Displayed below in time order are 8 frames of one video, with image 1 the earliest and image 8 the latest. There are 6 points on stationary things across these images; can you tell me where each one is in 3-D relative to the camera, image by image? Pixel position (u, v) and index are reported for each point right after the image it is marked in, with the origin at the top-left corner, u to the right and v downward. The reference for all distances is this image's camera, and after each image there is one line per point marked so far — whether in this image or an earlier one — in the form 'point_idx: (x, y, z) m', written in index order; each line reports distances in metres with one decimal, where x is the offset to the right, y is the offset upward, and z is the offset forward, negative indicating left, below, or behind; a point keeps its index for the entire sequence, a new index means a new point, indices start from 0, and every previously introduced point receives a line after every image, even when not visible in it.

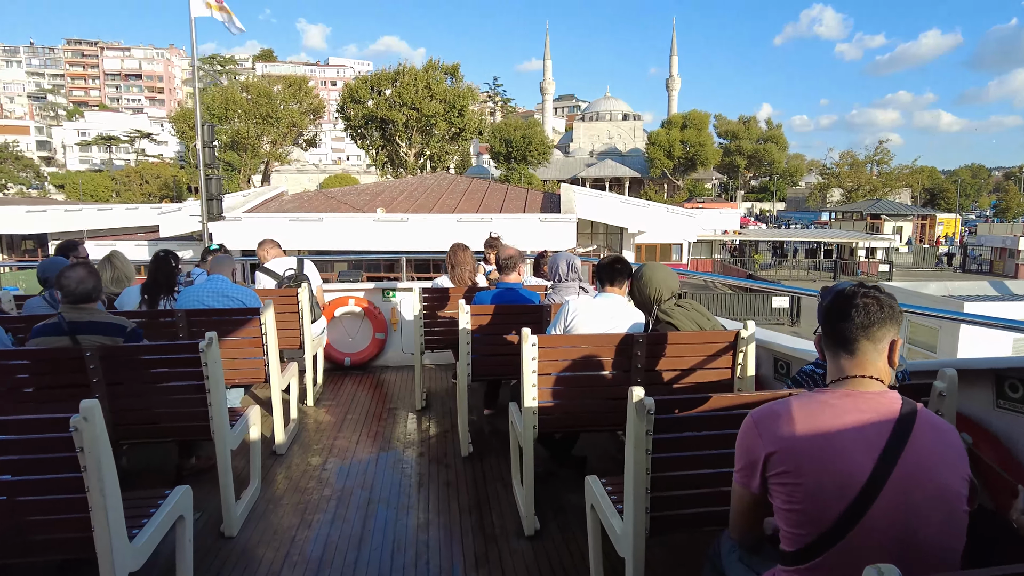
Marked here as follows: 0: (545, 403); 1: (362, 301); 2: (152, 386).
0: (+0.2, -0.6, +3.2) m
1: (-1.5, -0.1, +6.6) m
2: (-1.8, -0.5, +3.2) m
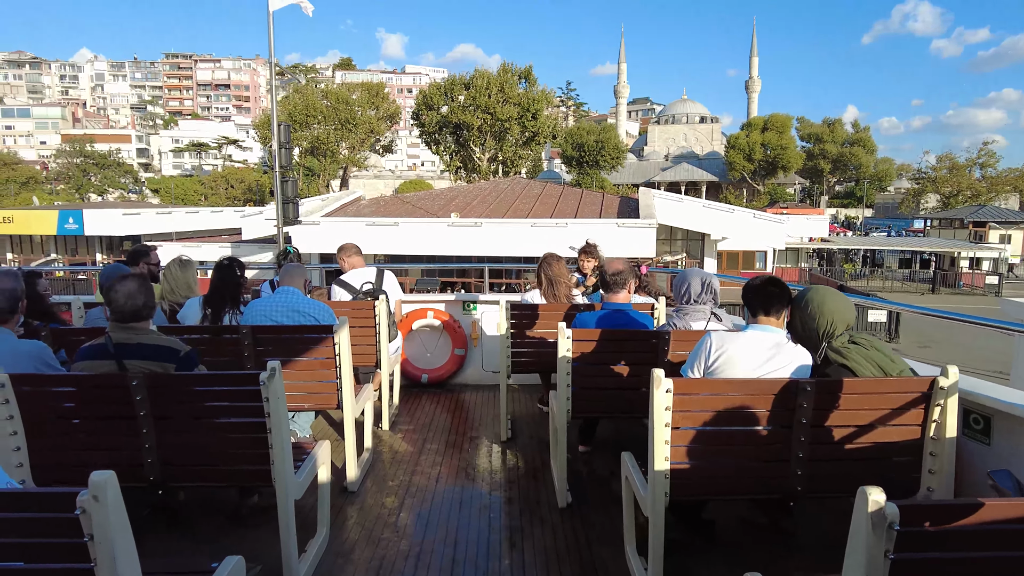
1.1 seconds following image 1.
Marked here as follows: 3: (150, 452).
0: (+0.6, -0.7, +2.6) m
1: (-0.7, -0.2, +6.1) m
2: (-1.3, -0.6, +2.7) m
3: (-1.5, -0.7, +2.7) m
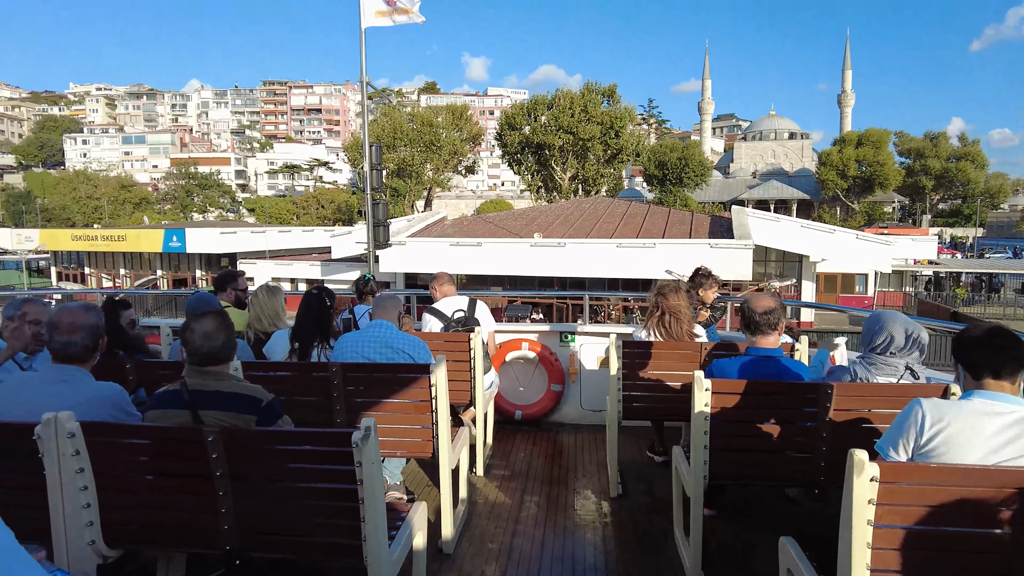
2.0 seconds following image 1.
0: (+1.1, -0.8, +1.9) m
1: (+0.2, -0.5, +5.6) m
2: (-0.8, -0.7, +2.3) m
3: (-1.0, -0.8, +2.4) m
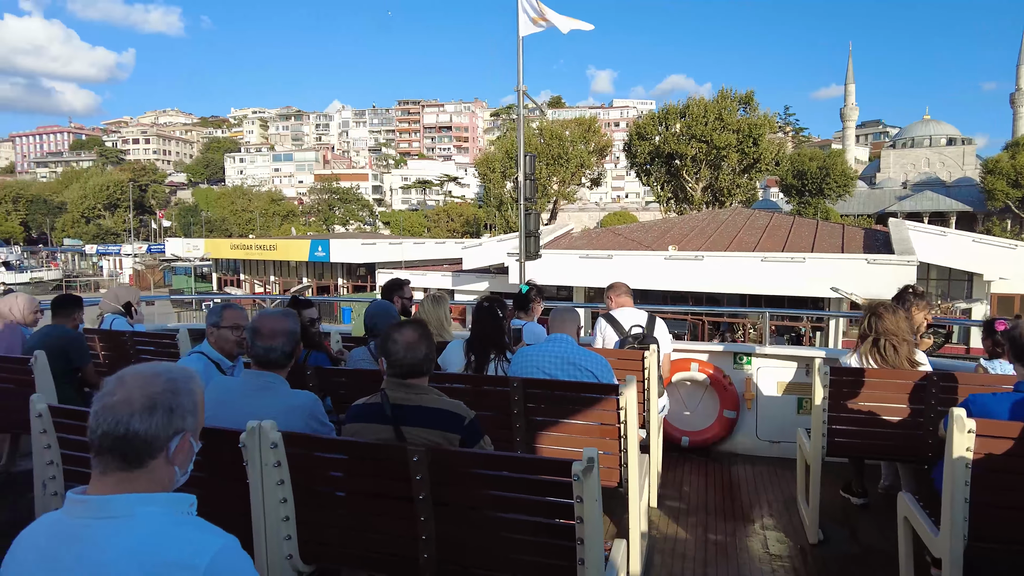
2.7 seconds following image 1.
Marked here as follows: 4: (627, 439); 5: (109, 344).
0: (+1.7, -0.9, +1.4) m
1: (+1.5, -0.6, +5.1) m
2: (-0.1, -0.7, +2.1) m
3: (-0.3, -0.9, +2.2) m
4: (+0.5, -0.7, +3.2) m
5: (-3.2, -0.4, +5.2) m
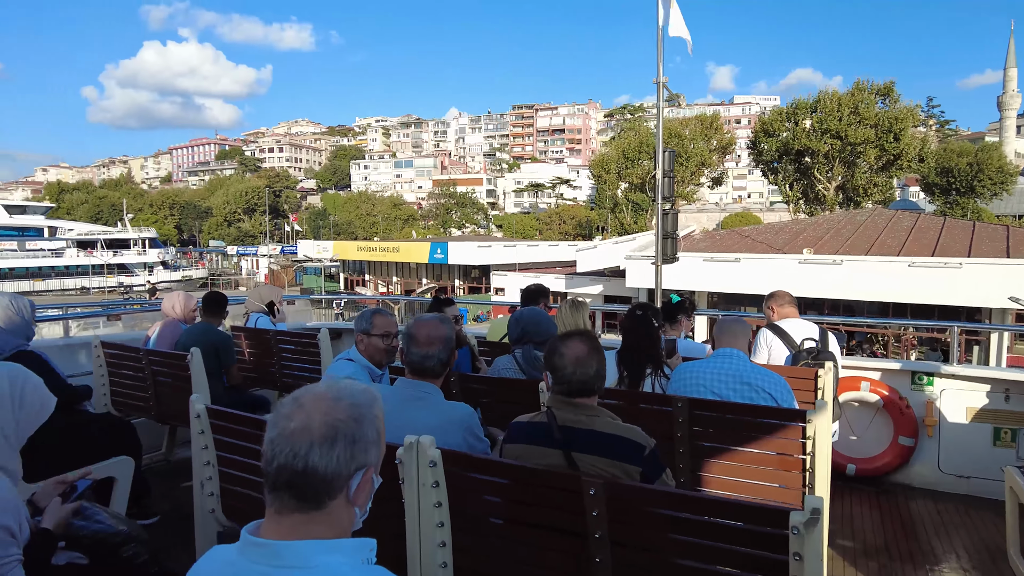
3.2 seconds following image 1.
0: (+2.1, -0.9, +0.8) m
1: (+2.5, -0.7, +4.5) m
2: (+0.5, -0.8, +1.8) m
3: (+0.3, -0.9, +1.9) m
4: (+1.2, -0.8, +2.7) m
5: (-2.1, -0.4, +5.4) m
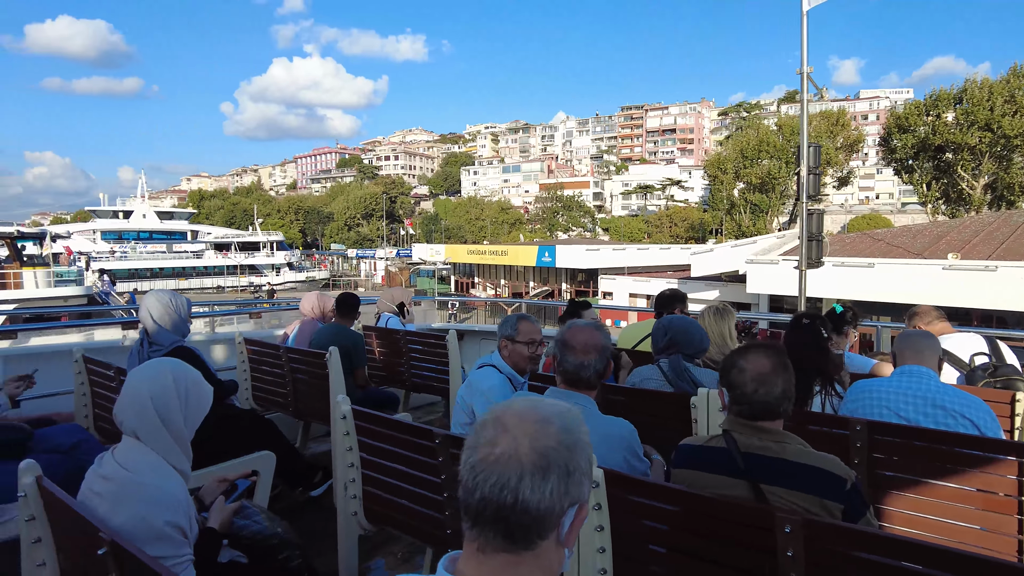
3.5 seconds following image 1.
0: (+2.4, -1.0, +0.3) m
1: (+3.4, -0.7, +3.9) m
2: (+0.9, -0.8, +1.5) m
3: (+0.7, -0.9, +1.7) m
4: (+1.8, -0.8, +2.3) m
5: (-1.0, -0.5, +5.4) m
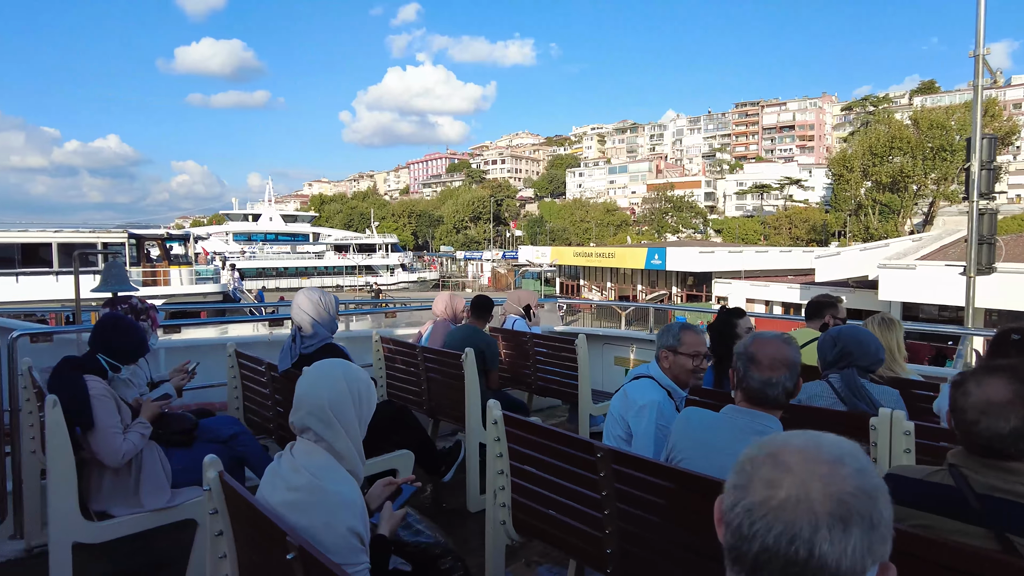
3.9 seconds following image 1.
0: (+2.6, -1.0, -0.3) m
1: (+4.1, -0.8, +3.2) m
2: (+1.3, -0.8, +1.2) m
3: (+1.1, -0.9, +1.4) m
4: (+2.3, -0.8, +1.9) m
5: (0.0, -0.5, +5.4) m
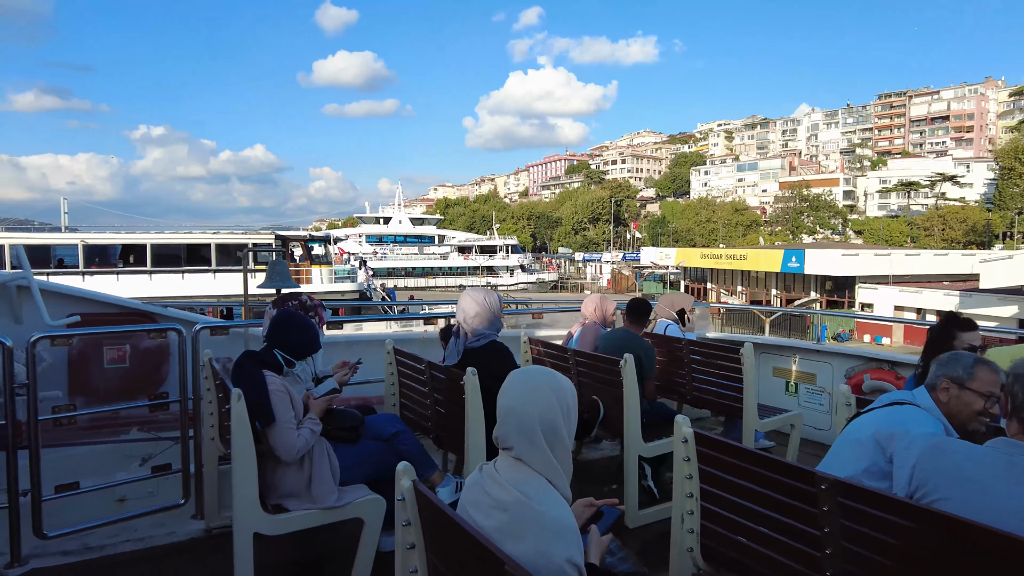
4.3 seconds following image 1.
0: (+2.7, -1.1, -0.9) m
1: (+4.8, -0.9, +2.2) m
2: (+1.7, -0.8, +0.8) m
3: (+1.6, -0.9, +1.0) m
4: (+2.8, -0.9, +1.2) m
5: (+1.2, -0.5, +5.1) m
